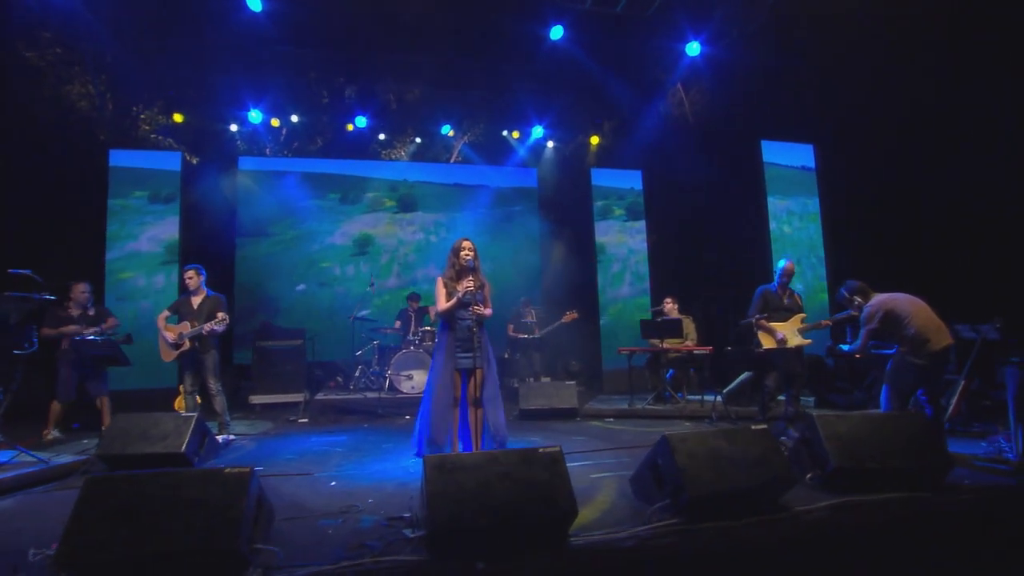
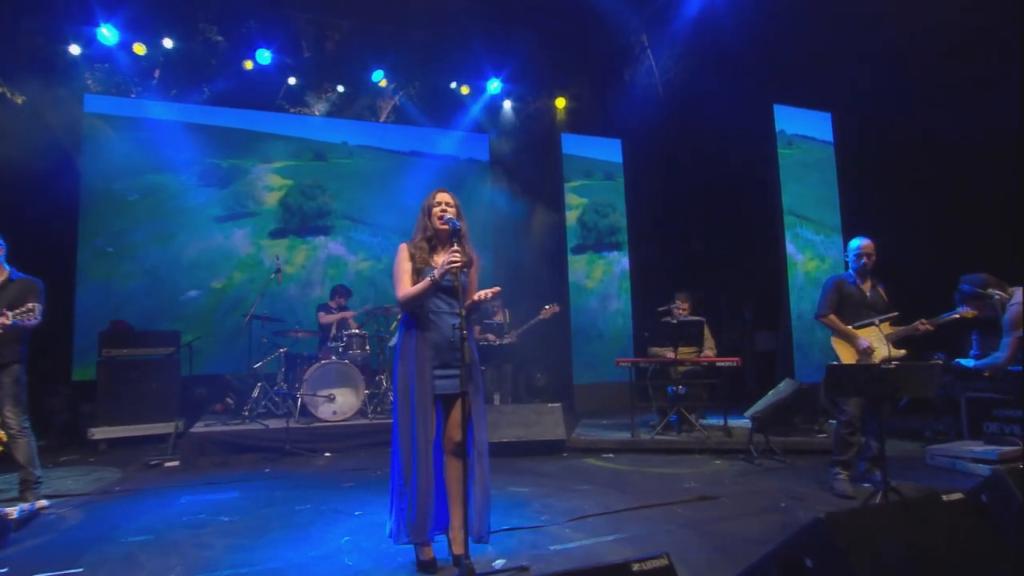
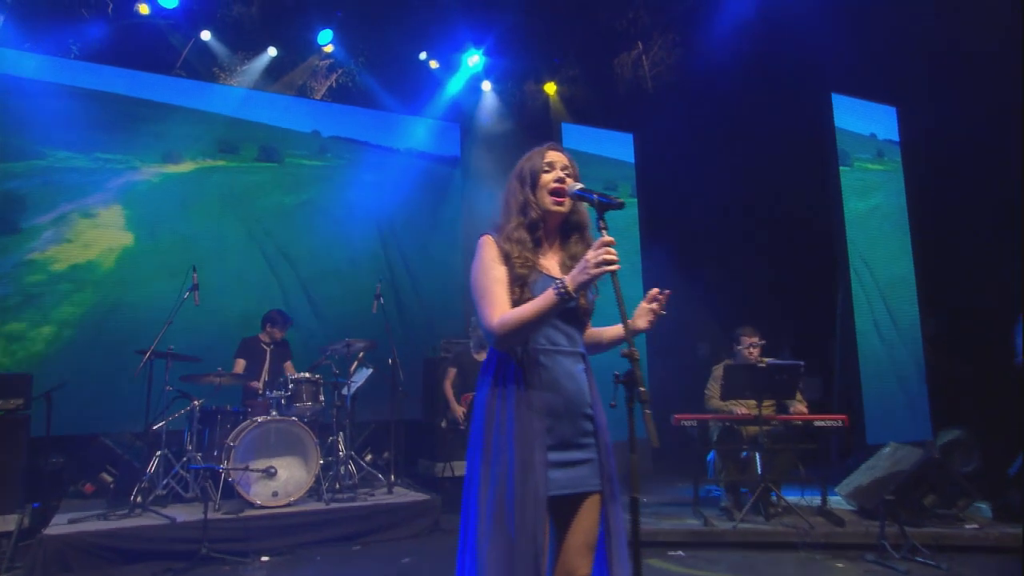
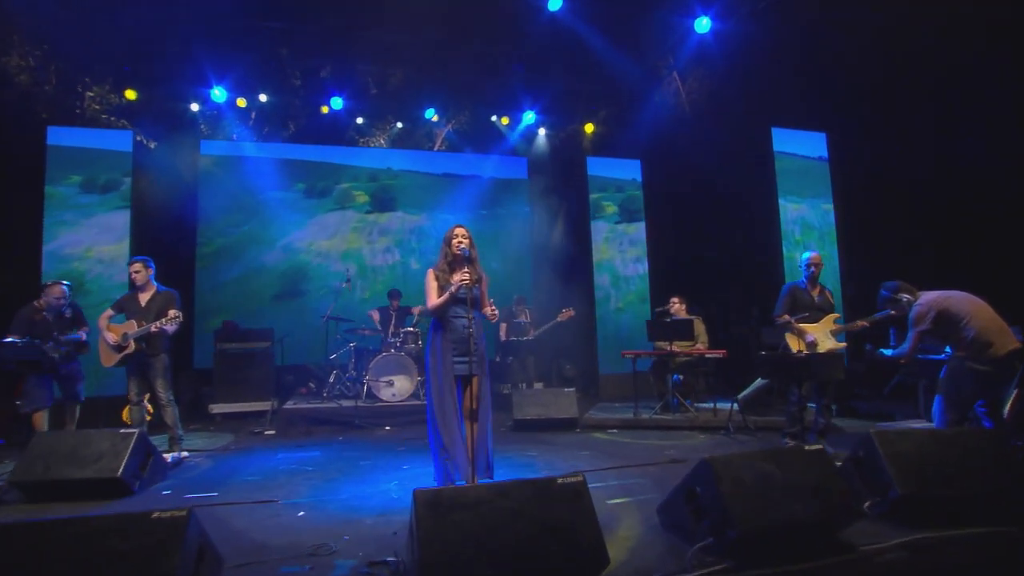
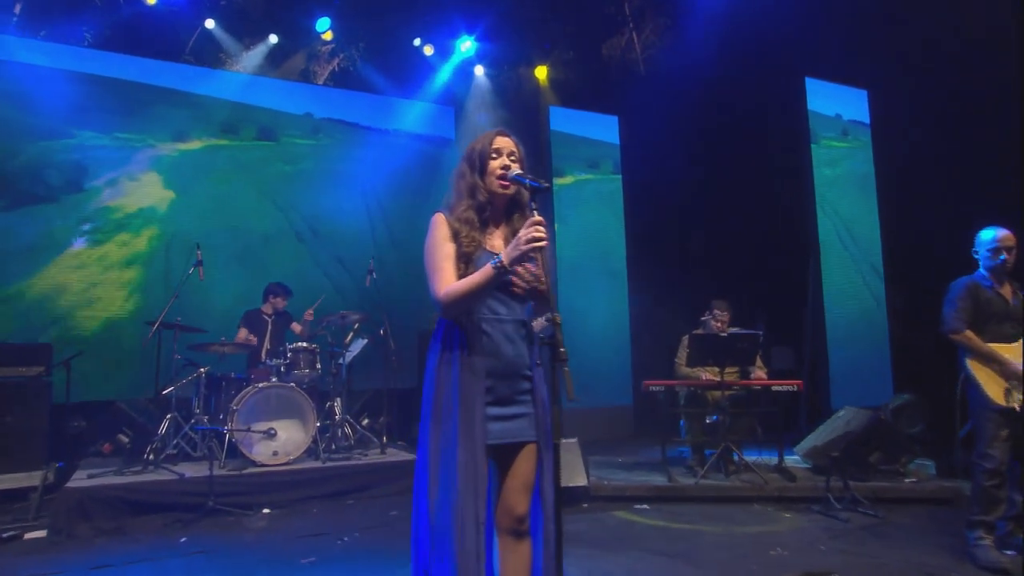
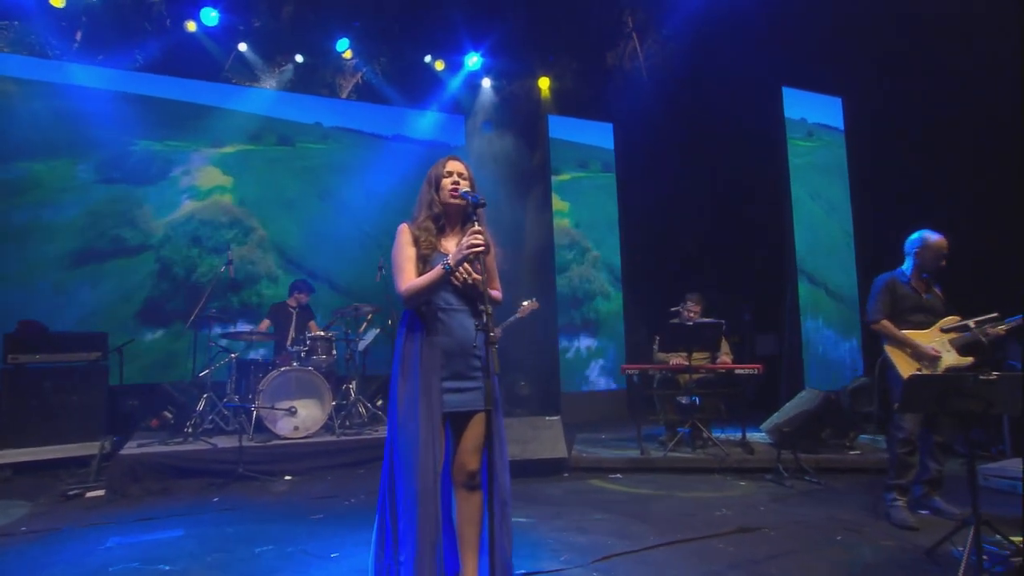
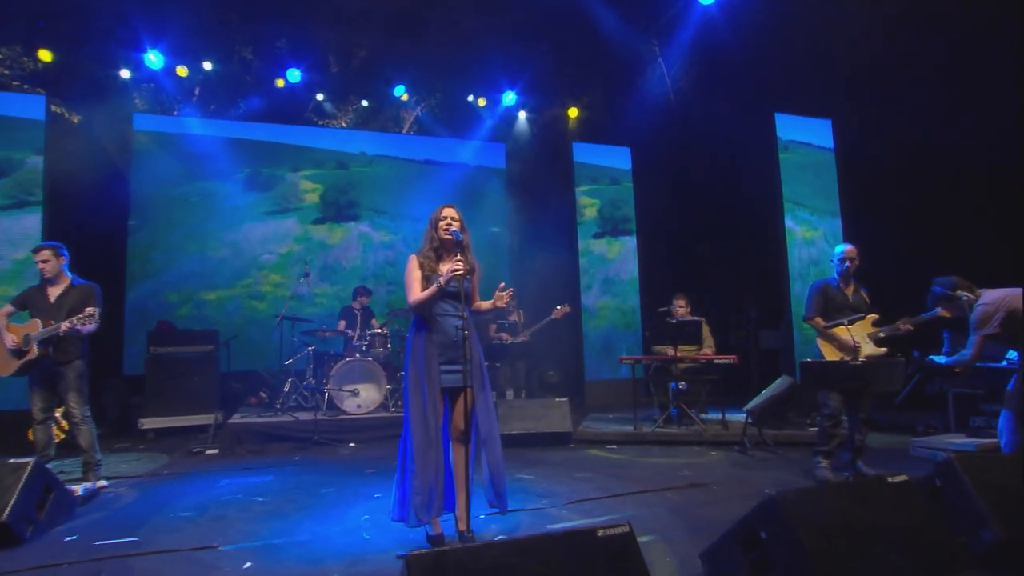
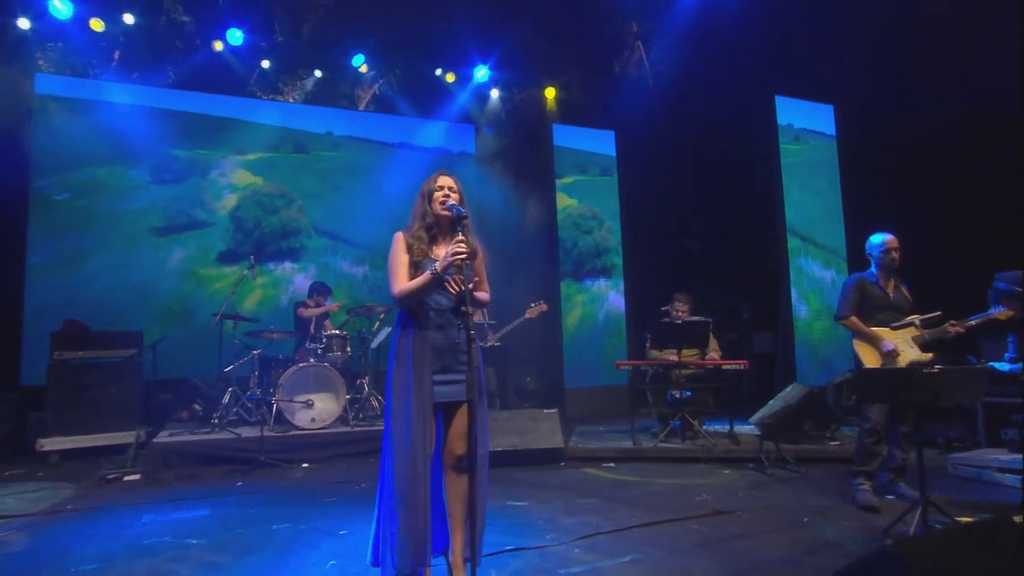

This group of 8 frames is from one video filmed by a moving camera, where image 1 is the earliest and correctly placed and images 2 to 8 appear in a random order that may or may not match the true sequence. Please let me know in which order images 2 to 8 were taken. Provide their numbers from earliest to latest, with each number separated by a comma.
4, 7, 2, 8, 6, 5, 3
